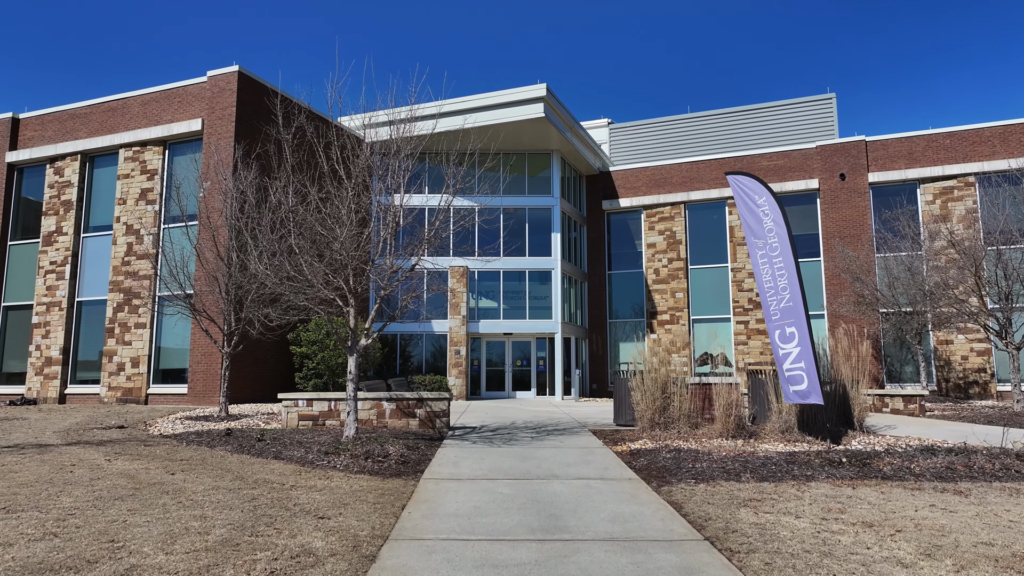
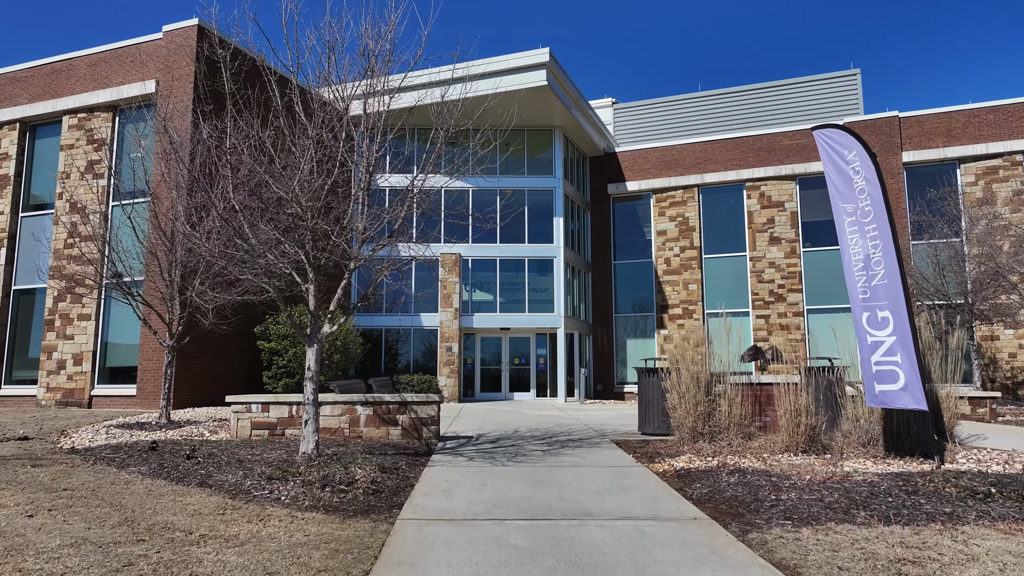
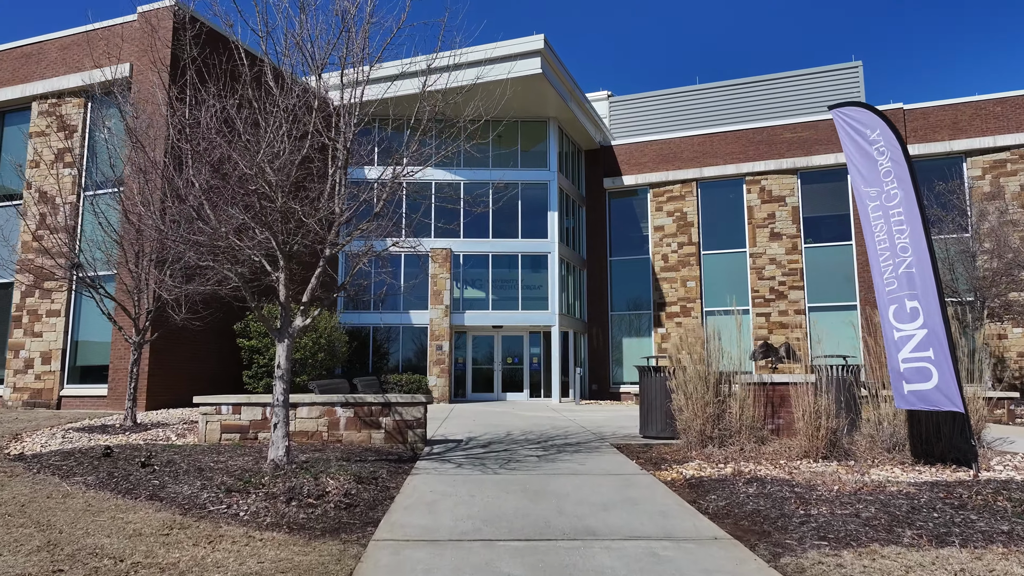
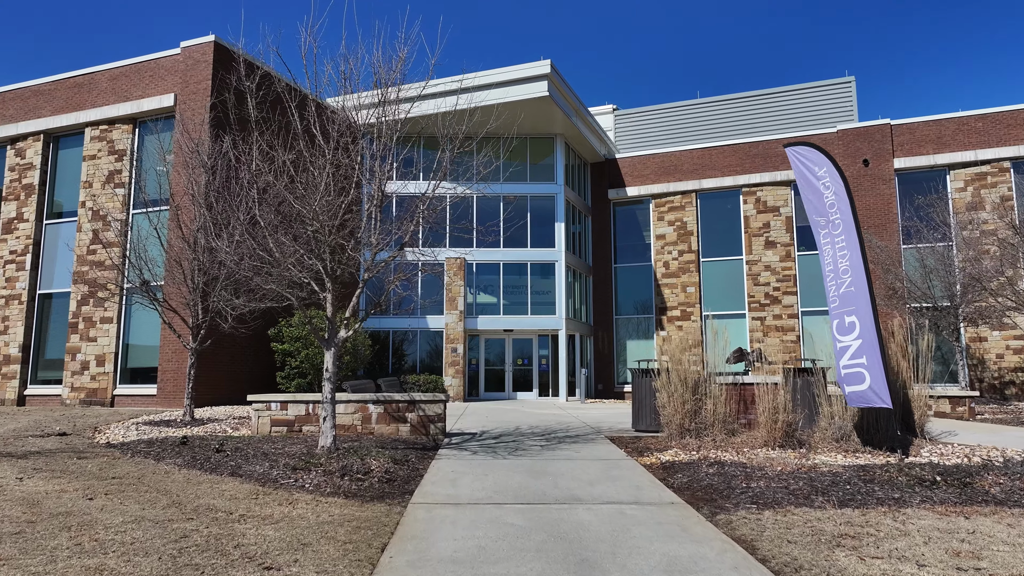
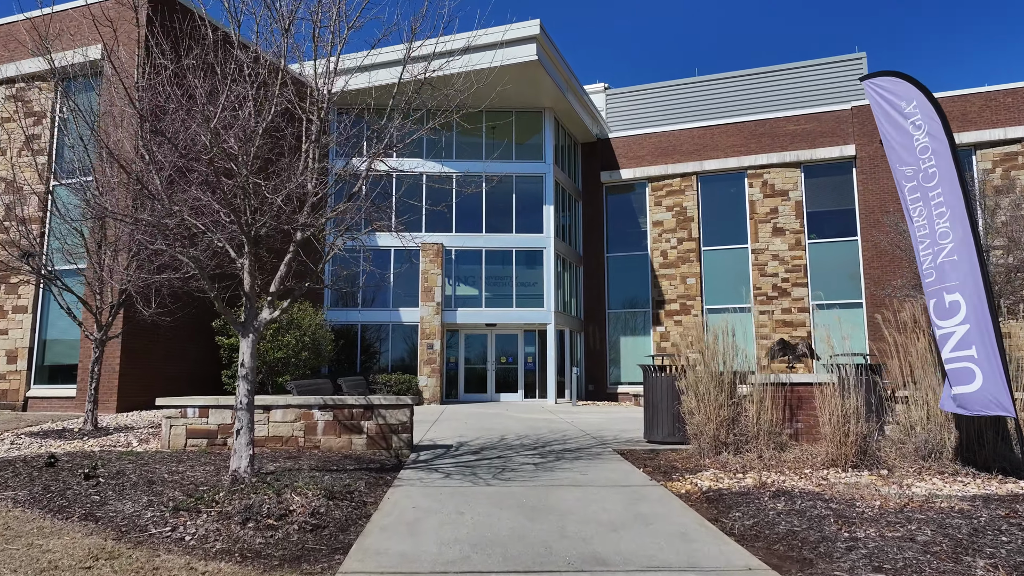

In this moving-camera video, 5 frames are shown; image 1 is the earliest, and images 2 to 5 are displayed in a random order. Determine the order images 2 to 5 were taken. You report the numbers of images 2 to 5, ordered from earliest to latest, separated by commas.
4, 2, 3, 5
